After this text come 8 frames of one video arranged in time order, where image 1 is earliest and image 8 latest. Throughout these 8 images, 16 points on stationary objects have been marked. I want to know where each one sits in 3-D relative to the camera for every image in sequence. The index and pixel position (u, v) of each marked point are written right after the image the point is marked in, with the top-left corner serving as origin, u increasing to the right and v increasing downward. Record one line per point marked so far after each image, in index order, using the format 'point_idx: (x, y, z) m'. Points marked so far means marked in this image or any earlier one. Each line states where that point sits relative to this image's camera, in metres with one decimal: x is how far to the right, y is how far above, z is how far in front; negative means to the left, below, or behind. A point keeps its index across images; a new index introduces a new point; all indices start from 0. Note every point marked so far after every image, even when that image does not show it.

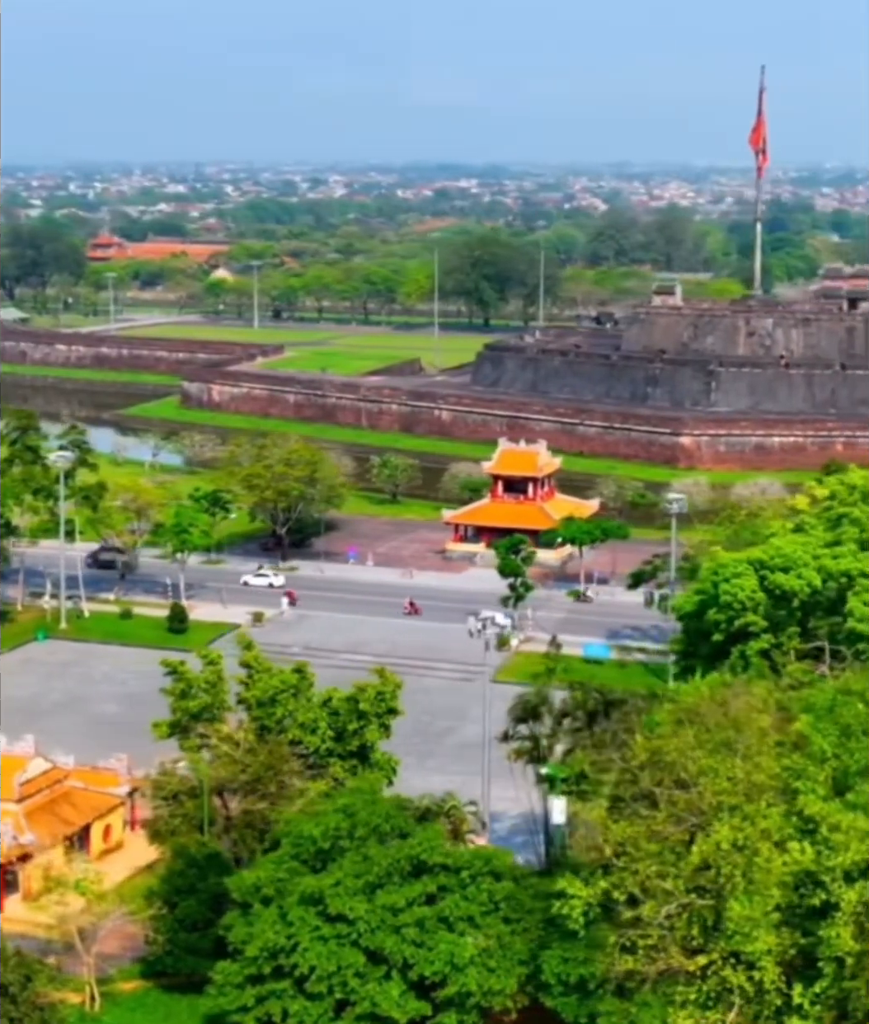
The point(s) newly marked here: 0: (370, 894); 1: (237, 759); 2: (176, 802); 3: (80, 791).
0: (-0.4, -2.2, +11.8) m
1: (-1.3, -1.6, +13.6) m
2: (-1.7, -1.9, +13.5) m
3: (-2.7, -2.1, +15.4) m
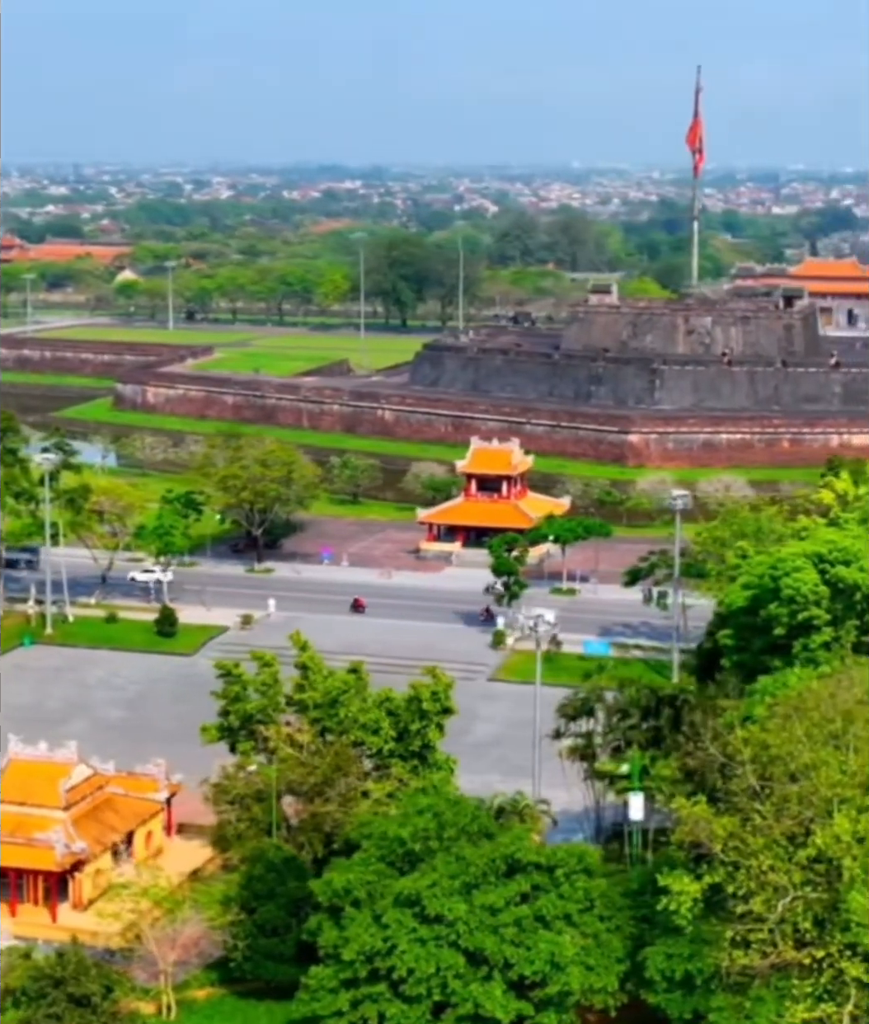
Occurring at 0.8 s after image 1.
0: (+0.2, -2.2, +11.8) m
1: (-0.8, -1.6, +13.4) m
2: (-1.2, -1.9, +13.3) m
3: (-2.3, -2.1, +15.2) m
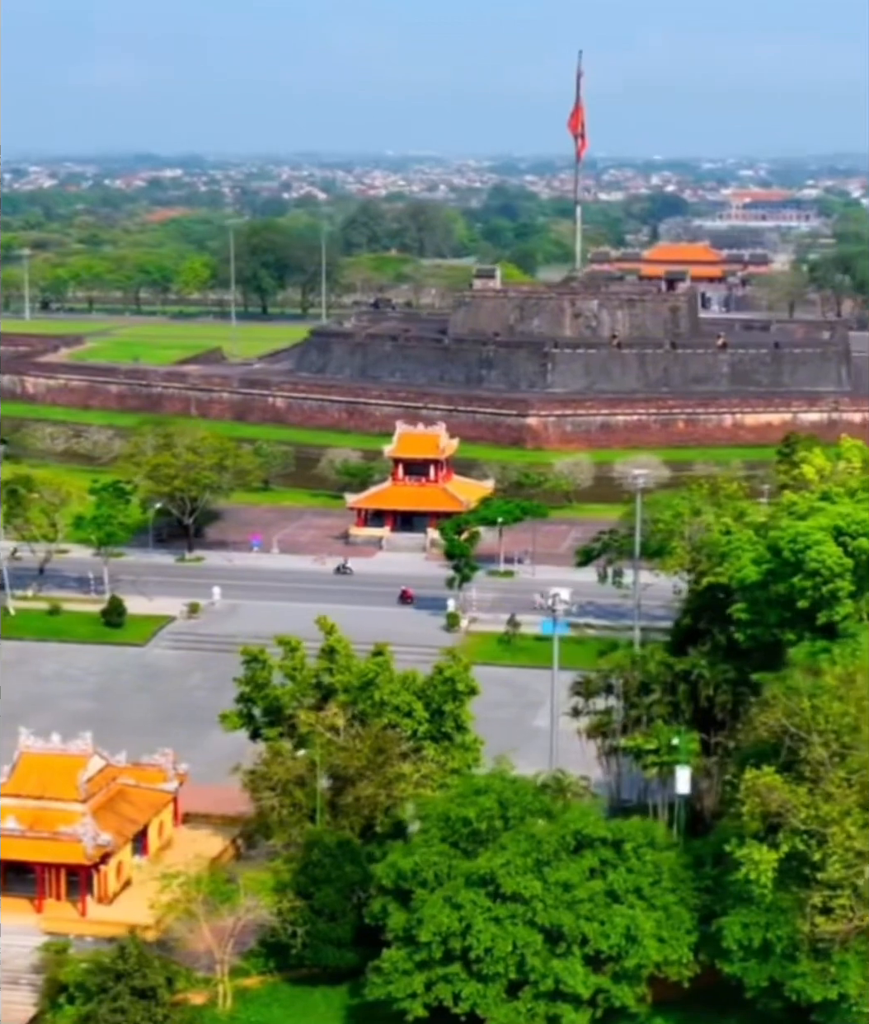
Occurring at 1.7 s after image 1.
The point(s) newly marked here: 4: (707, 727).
0: (+0.6, -2.1, +11.8) m
1: (-0.6, -1.5, +13.4) m
2: (-1.0, -1.8, +13.2) m
3: (-2.2, -2.0, +15.0) m
4: (+2.0, -1.5, +14.7) m
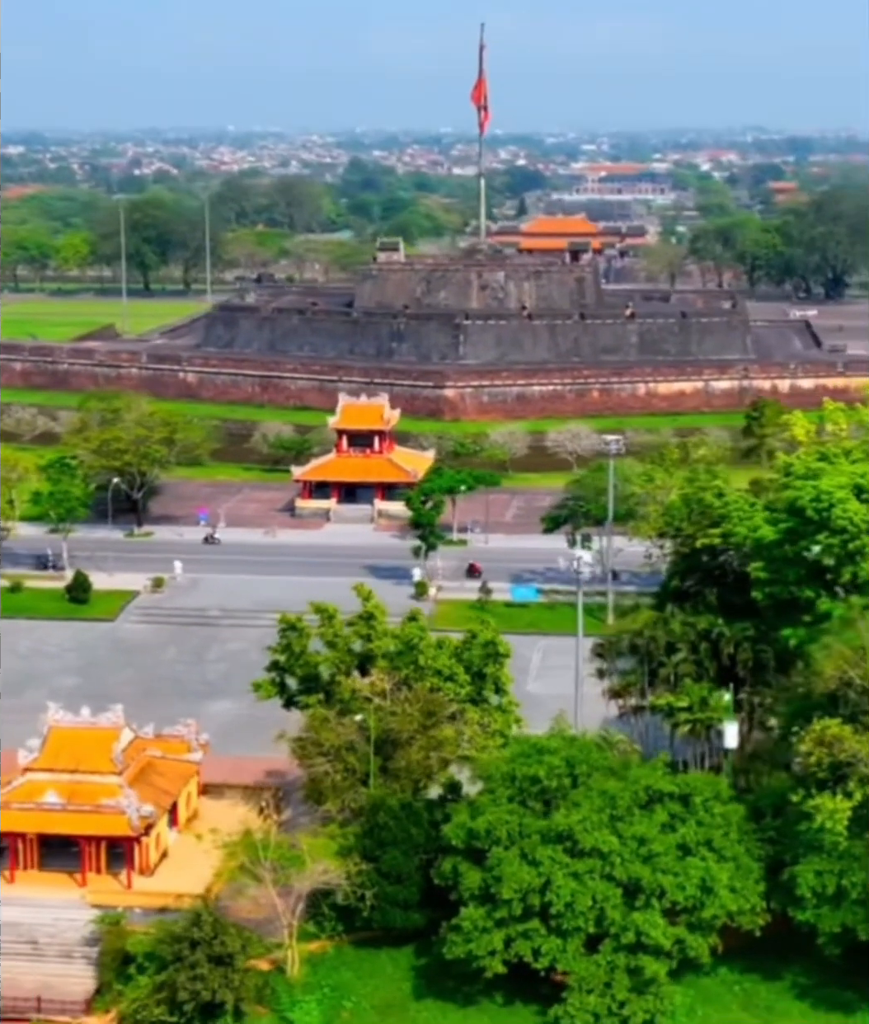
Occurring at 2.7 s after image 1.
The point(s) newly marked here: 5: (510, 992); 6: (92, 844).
0: (+1.0, -1.8, +12.0) m
1: (-0.2, -1.3, +13.4) m
2: (-0.6, -1.6, +13.3) m
3: (-2.0, -1.8, +15.0) m
4: (+2.2, -1.3, +14.9) m
5: (+0.5, -2.9, +12.3) m
6: (-2.3, -2.3, +13.9) m
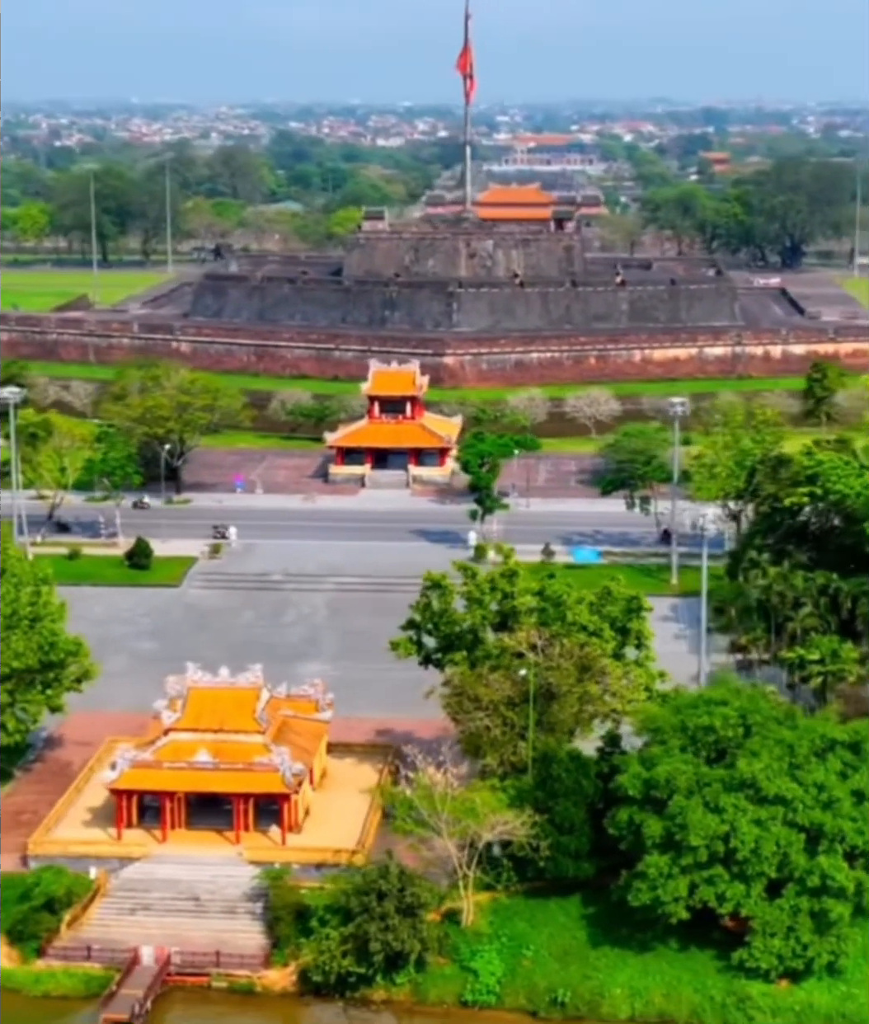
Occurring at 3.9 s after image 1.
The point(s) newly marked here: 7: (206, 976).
0: (+2.1, -1.6, +12.2) m
1: (+0.8, -1.0, +13.7) m
2: (+0.4, -1.3, +13.5) m
3: (-1.0, -1.5, +15.1) m
4: (+3.1, -0.9, +15.2) m
5: (+1.5, -2.6, +12.6) m
6: (-1.3, -2.0, +14.0) m
7: (-1.4, -2.9, +12.6) m
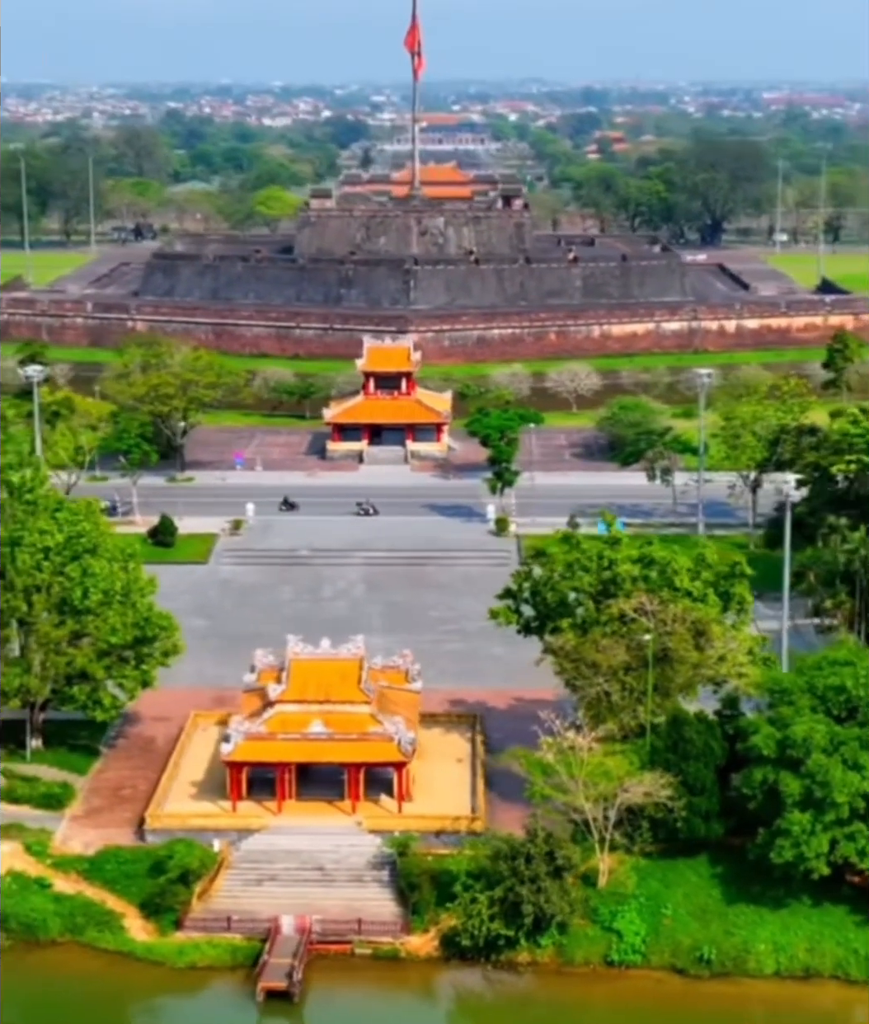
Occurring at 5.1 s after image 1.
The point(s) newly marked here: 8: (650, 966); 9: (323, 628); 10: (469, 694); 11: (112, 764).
0: (+3.0, -1.3, +12.5) m
1: (+1.6, -0.8, +13.9) m
2: (+1.2, -1.1, +13.7) m
3: (-0.3, -1.3, +15.2) m
4: (+3.8, -0.7, +15.6) m
5: (+2.4, -2.4, +12.9) m
6: (-0.5, -1.8, +14.1) m
7: (-0.5, -2.7, +12.7) m
8: (+1.3, -2.8, +12.5) m
9: (-1.0, -1.1, +19.2) m
10: (+0.3, -1.5, +16.9) m
11: (-2.4, -1.9, +15.4) m
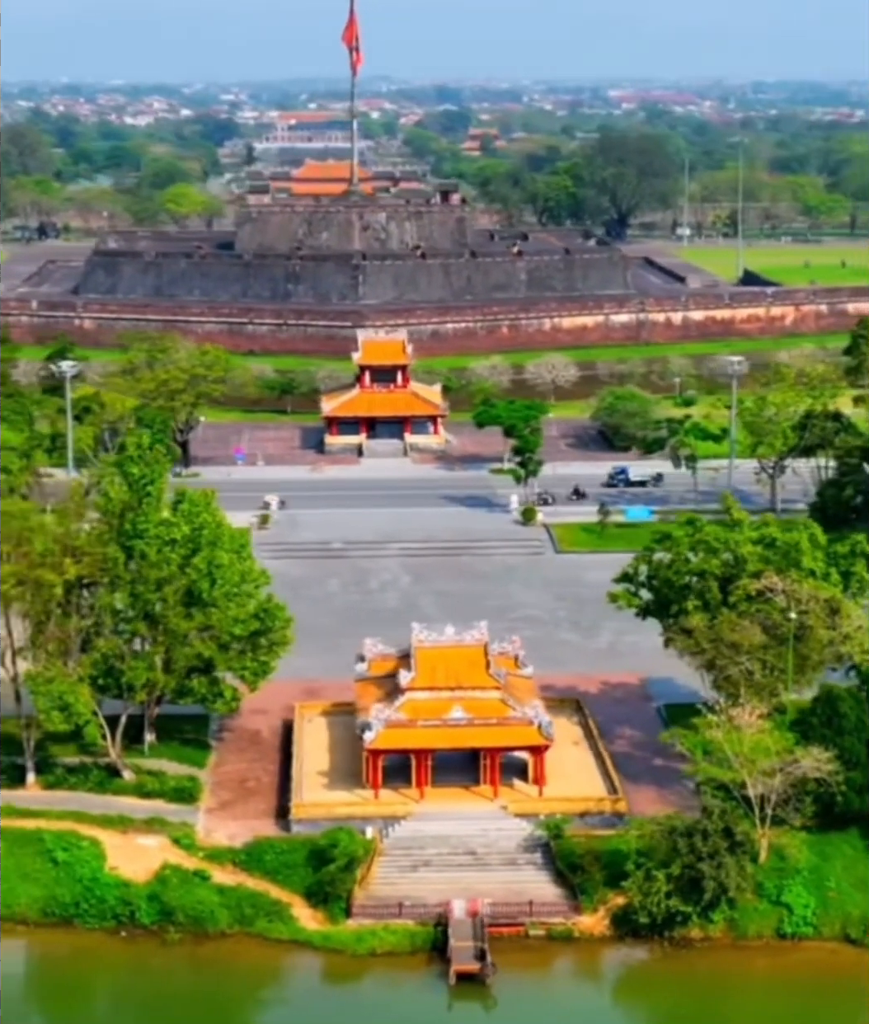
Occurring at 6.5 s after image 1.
0: (+4.1, -1.2, +12.9) m
1: (+2.5, -0.7, +14.1) m
2: (+2.2, -1.0, +13.9) m
3: (+0.5, -1.2, +15.3) m
4: (+4.6, -0.5, +16.0) m
5: (+3.5, -2.3, +13.2) m
6: (+0.4, -1.7, +14.2) m
7: (+0.5, -2.6, +12.8) m
8: (+2.4, -2.6, +12.7) m
9: (-0.5, -1.0, +19.2) m
10: (+1.0, -1.4, +17.0) m
11: (-1.6, -1.8, +15.3) m
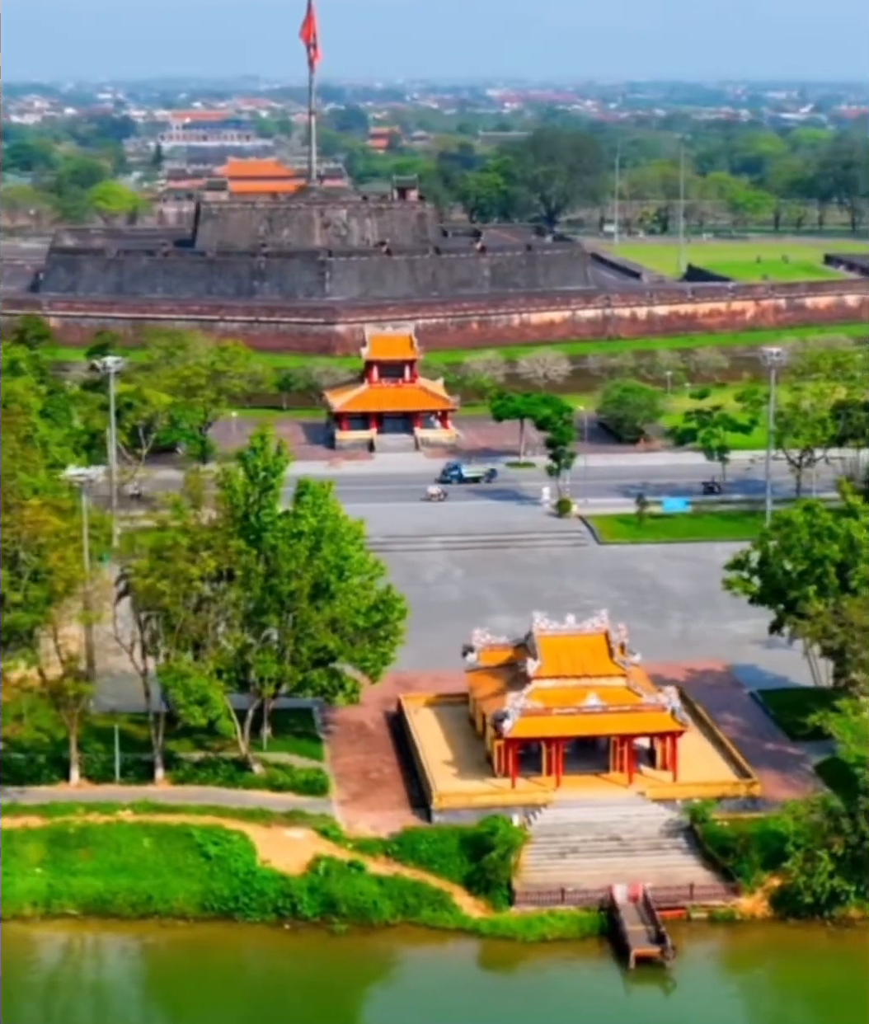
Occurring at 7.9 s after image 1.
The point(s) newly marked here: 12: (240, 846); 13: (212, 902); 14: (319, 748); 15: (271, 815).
0: (+5.1, -1.1, +13.2) m
1: (+3.4, -0.5, +14.3) m
2: (+3.1, -0.9, +14.1) m
3: (+1.4, -1.1, +15.4) m
4: (+5.4, -0.4, +16.4) m
5: (+4.5, -2.1, +13.5) m
6: (+1.4, -1.6, +14.3) m
7: (+1.6, -2.5, +12.9) m
8: (+3.4, -2.5, +12.9) m
9: (+0.1, -0.9, +19.3) m
10: (+1.8, -1.3, +17.2) m
11: (-0.7, -1.8, +15.3) m
12: (-1.3, -2.2, +13.3) m
13: (-1.4, -2.5, +12.9) m
14: (-0.9, -1.8, +15.2) m
15: (-1.1, -2.1, +13.8) m
